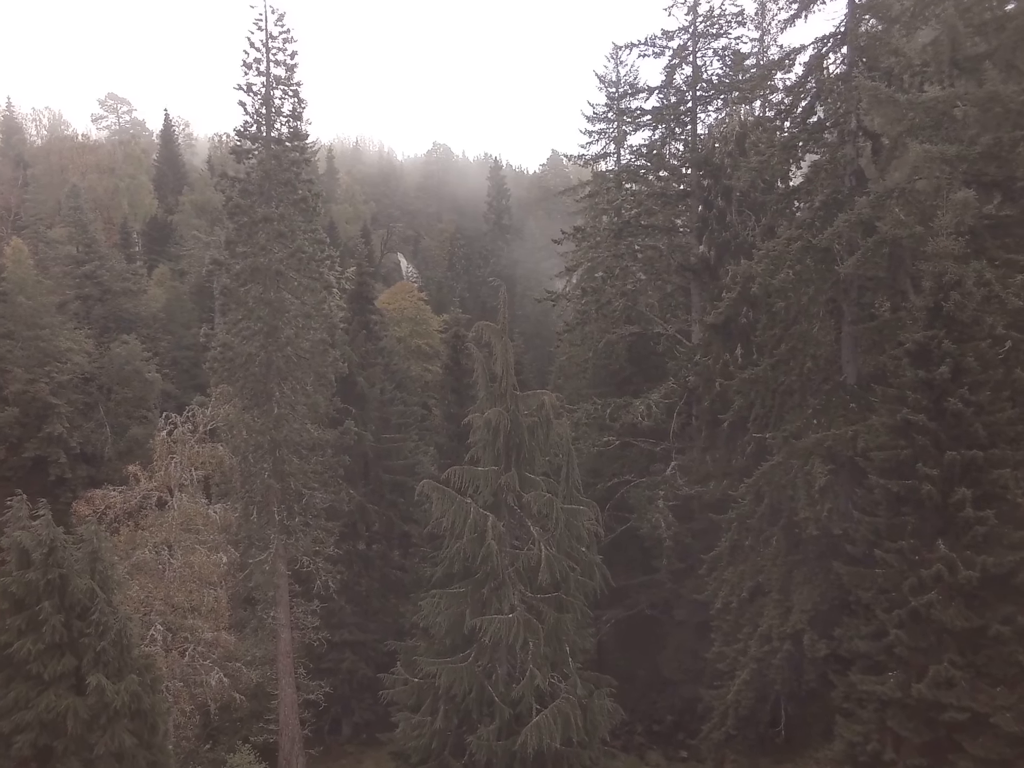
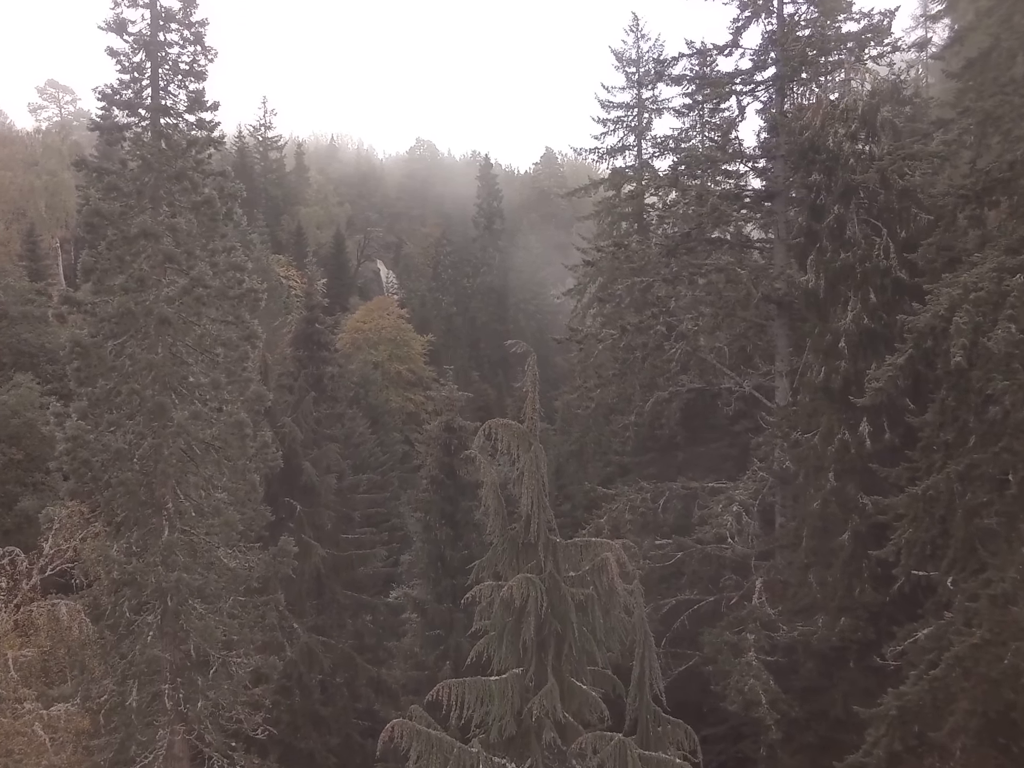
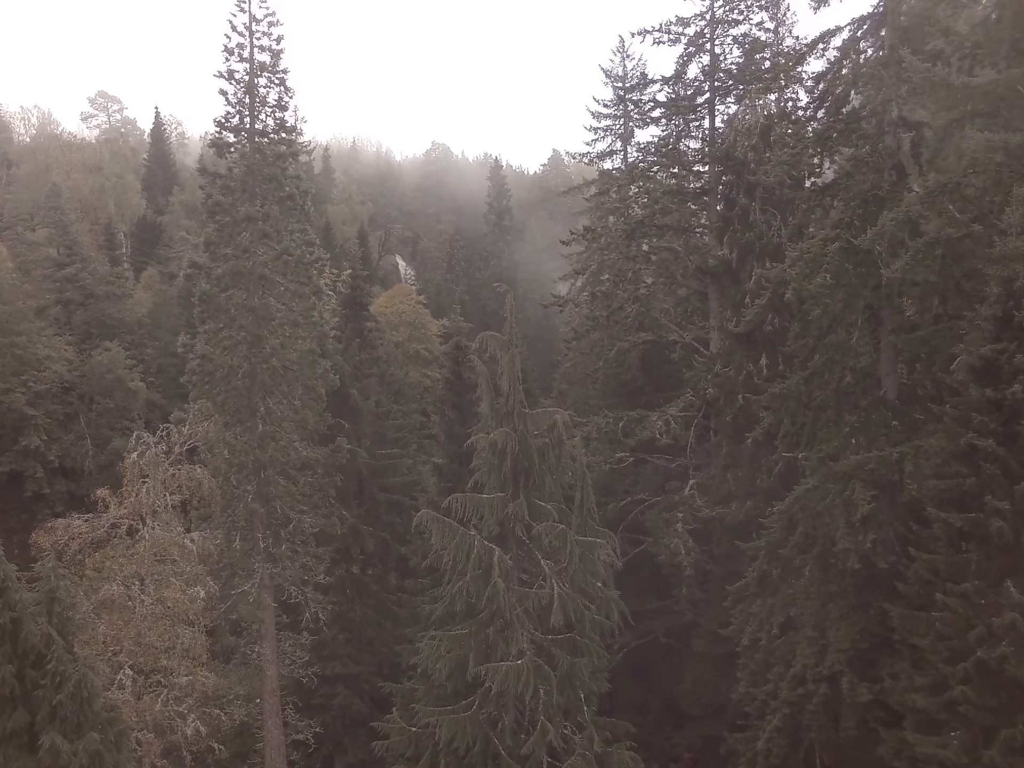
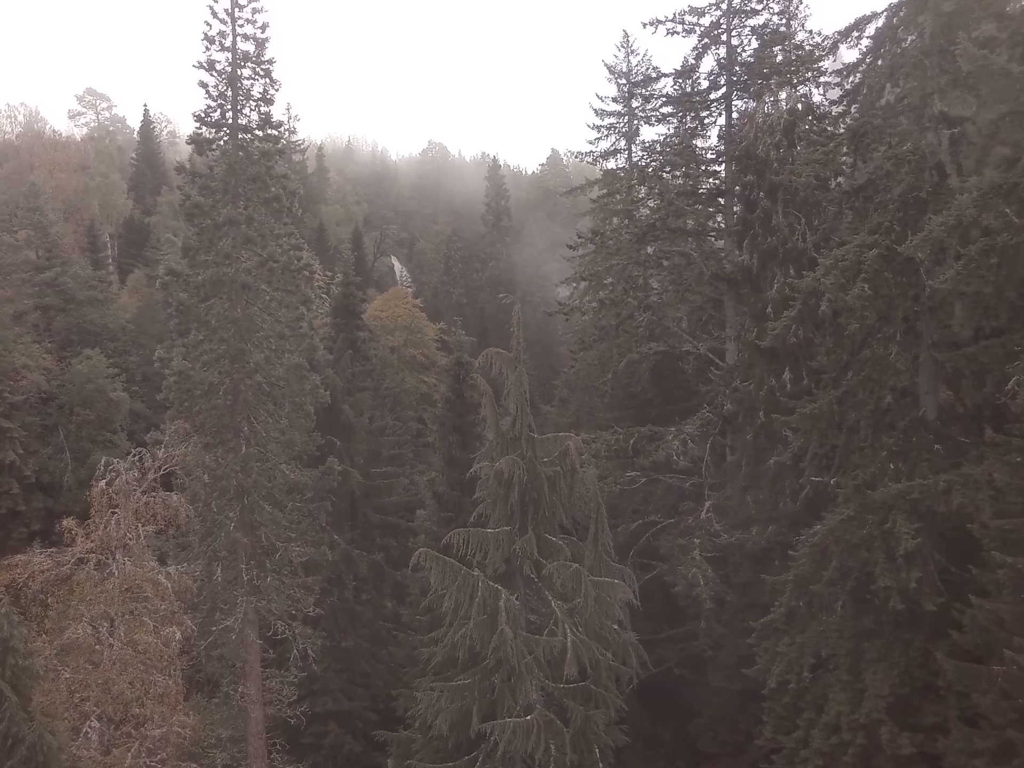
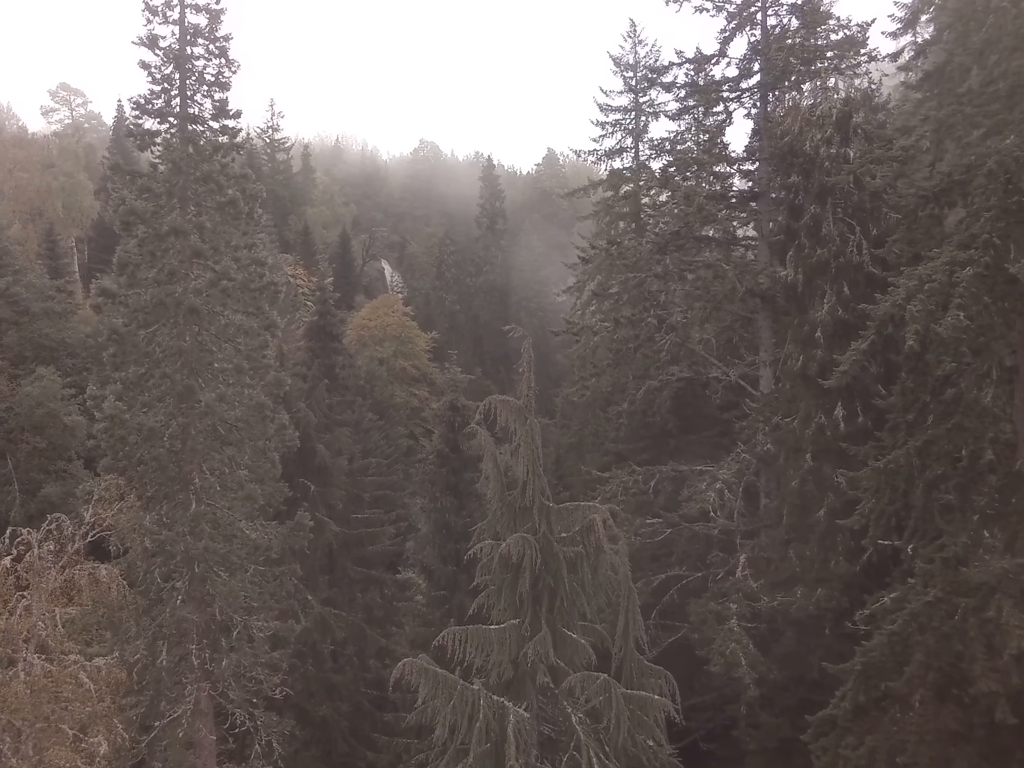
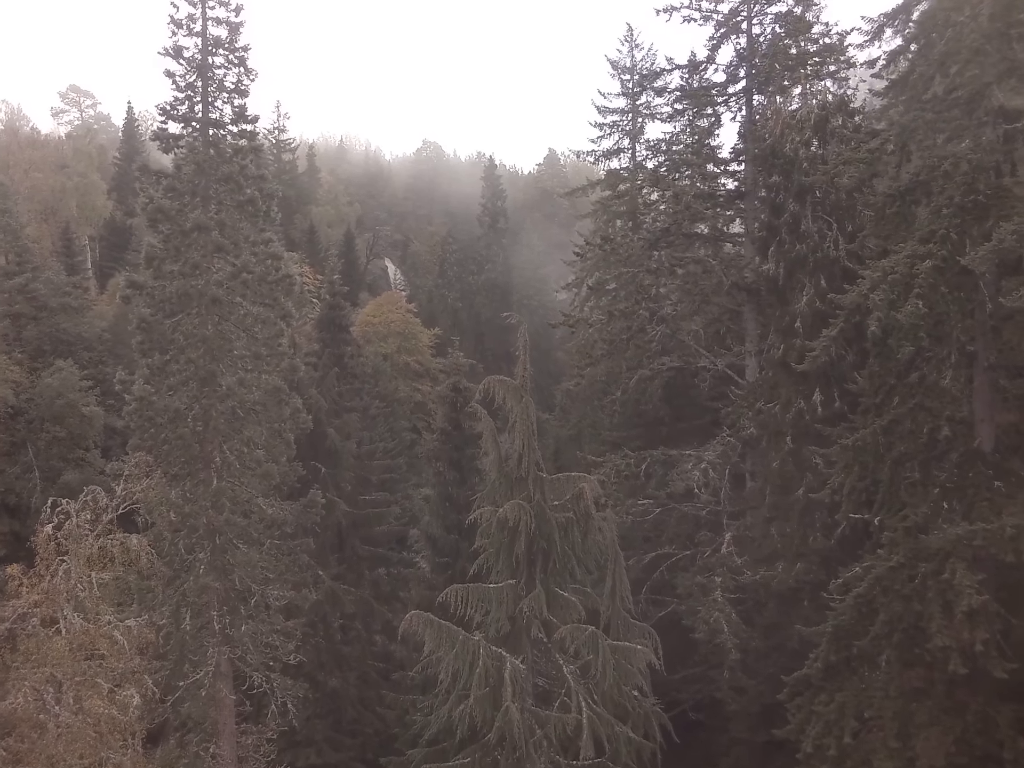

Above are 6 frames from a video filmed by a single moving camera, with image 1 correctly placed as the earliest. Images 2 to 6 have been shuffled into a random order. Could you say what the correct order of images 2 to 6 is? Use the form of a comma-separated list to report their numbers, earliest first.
3, 4, 6, 5, 2
